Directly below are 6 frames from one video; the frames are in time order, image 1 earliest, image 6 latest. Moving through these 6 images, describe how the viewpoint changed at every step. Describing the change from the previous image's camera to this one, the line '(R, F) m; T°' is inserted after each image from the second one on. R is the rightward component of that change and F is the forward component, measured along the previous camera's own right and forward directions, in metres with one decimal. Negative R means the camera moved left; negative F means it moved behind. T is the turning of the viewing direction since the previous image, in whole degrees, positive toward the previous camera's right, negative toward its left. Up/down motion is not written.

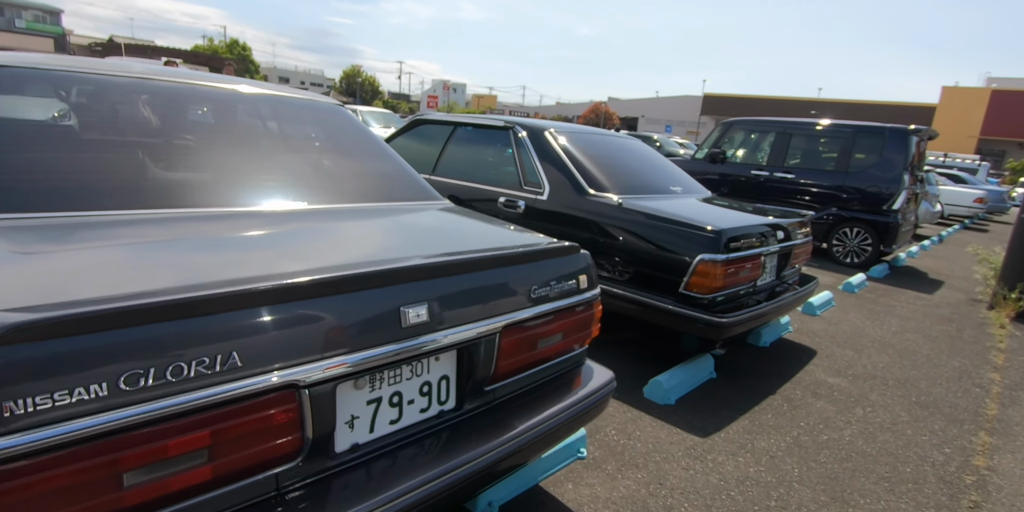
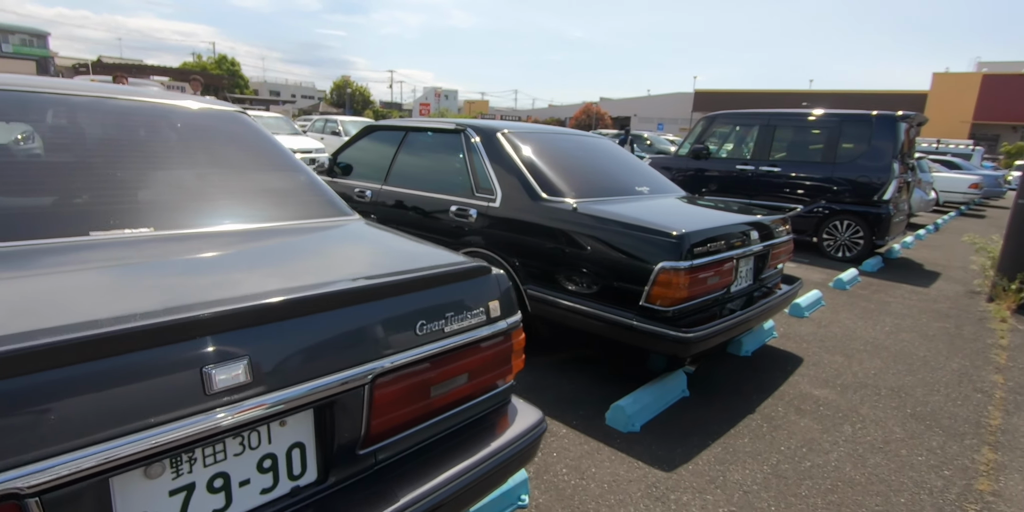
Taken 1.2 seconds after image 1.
(+0.3, +0.3) m; 0°
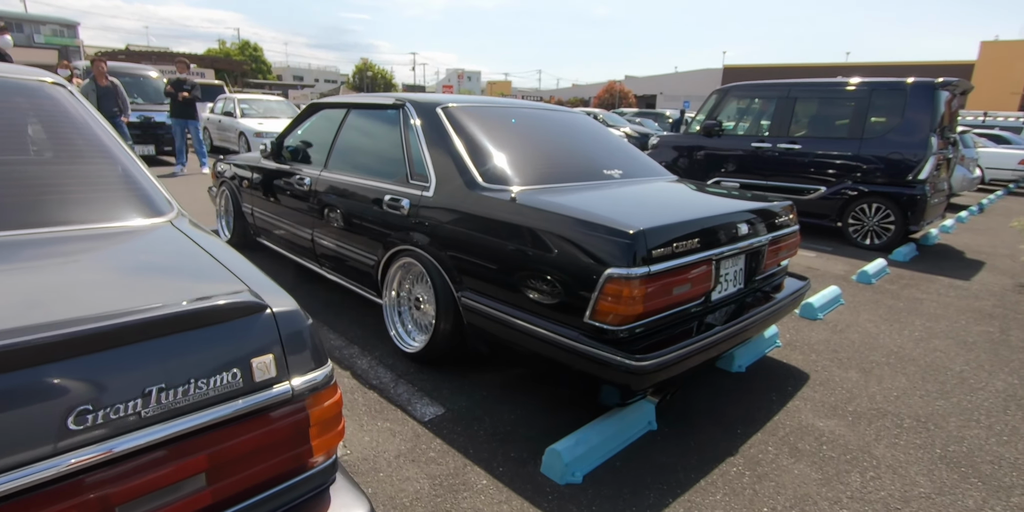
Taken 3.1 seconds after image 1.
(+0.5, +0.6) m; -3°
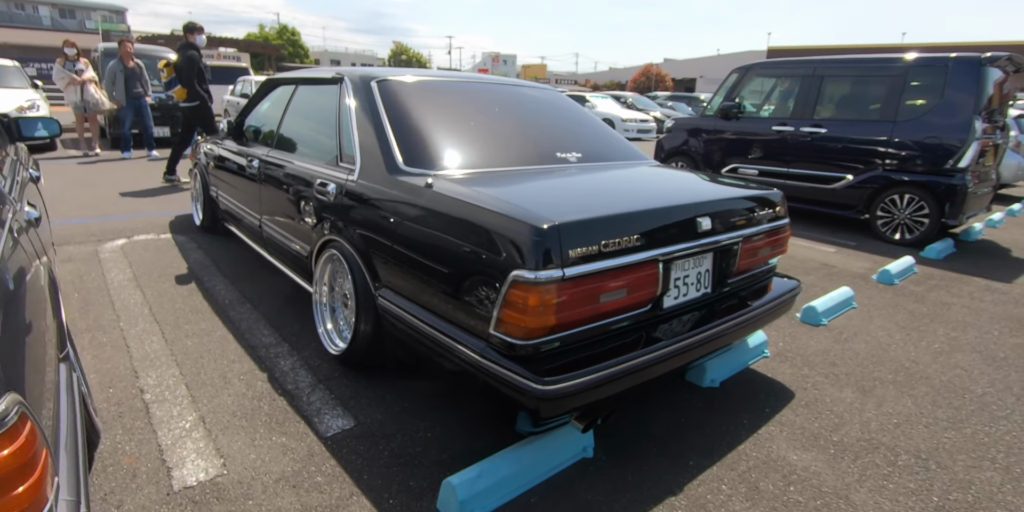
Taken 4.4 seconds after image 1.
(+0.5, +0.4) m; -4°
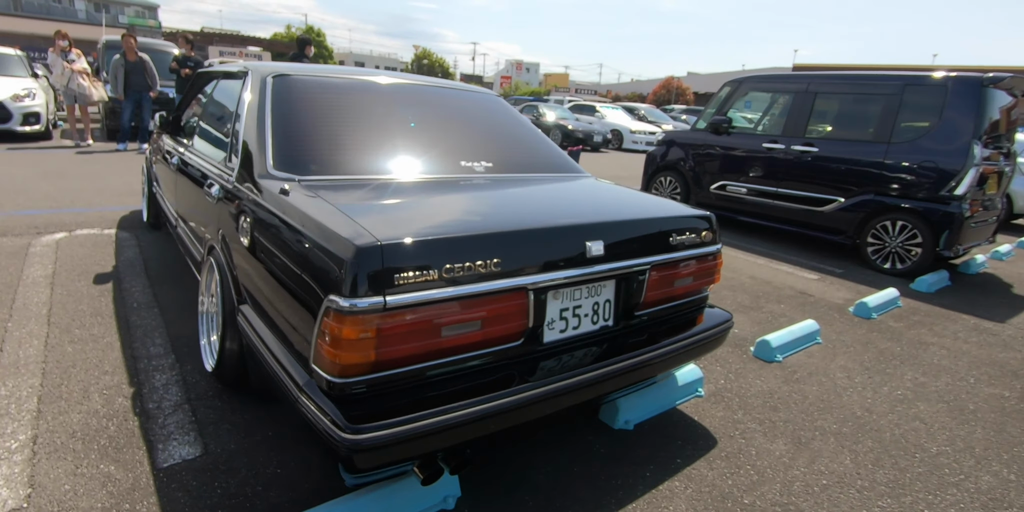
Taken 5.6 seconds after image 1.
(+0.6, +0.3) m; -2°
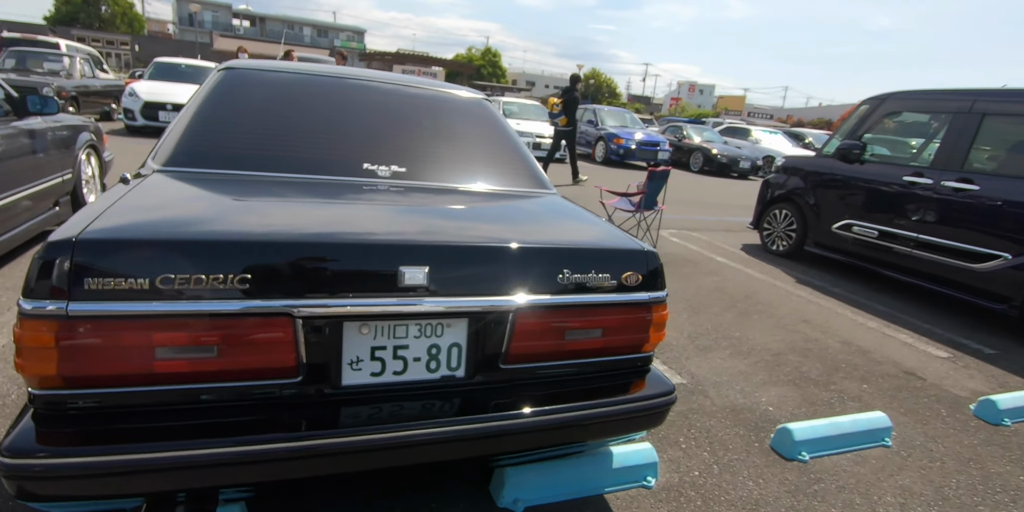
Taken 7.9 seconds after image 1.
(+1.0, +0.6) m; -16°
